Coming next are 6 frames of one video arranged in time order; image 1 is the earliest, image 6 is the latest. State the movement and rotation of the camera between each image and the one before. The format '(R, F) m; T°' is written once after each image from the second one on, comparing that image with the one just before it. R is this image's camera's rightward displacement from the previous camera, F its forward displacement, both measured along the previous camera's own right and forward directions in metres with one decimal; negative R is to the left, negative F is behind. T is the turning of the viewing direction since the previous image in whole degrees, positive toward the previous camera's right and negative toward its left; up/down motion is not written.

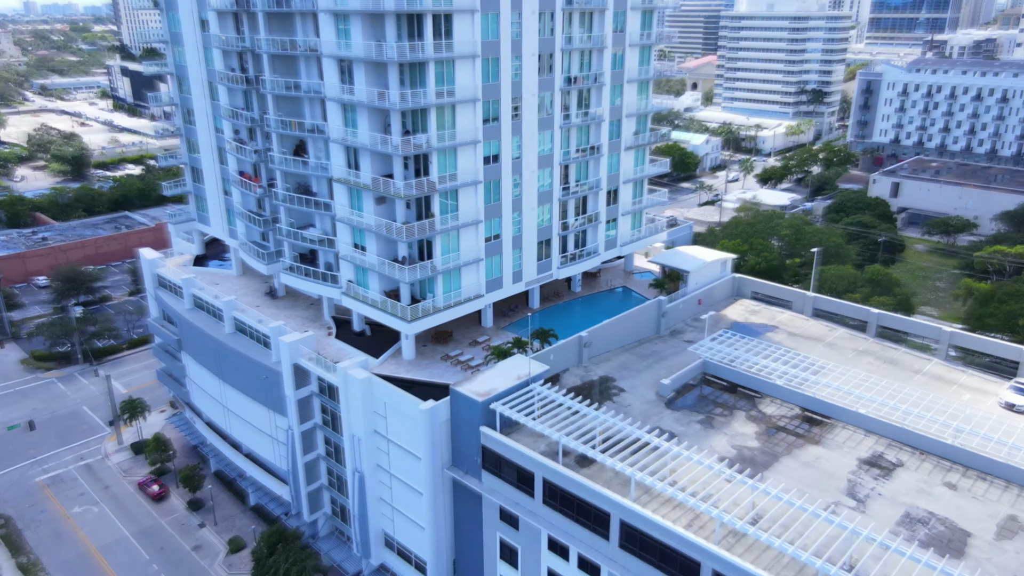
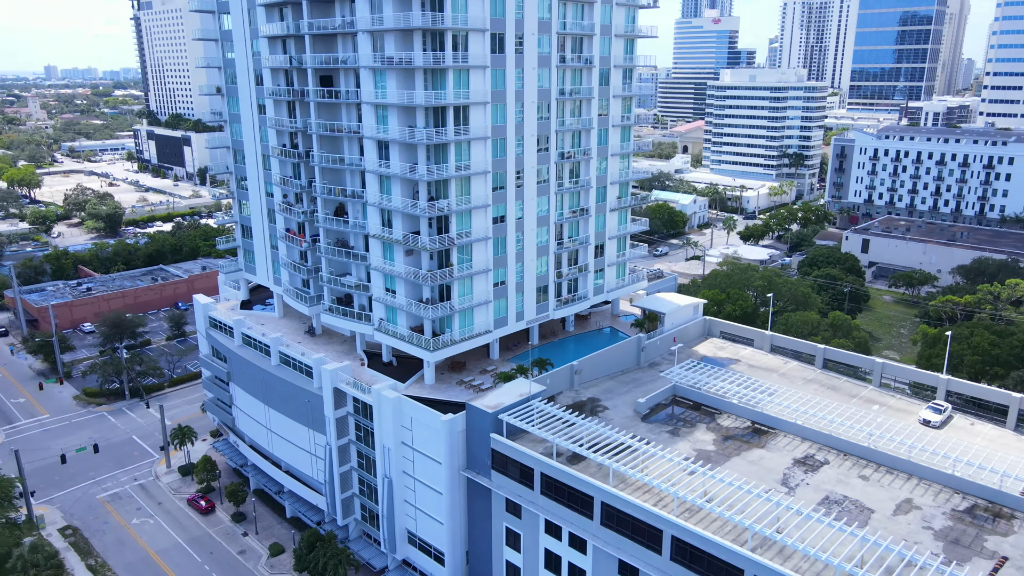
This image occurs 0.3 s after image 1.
(-0.2, -5.0) m; 0°
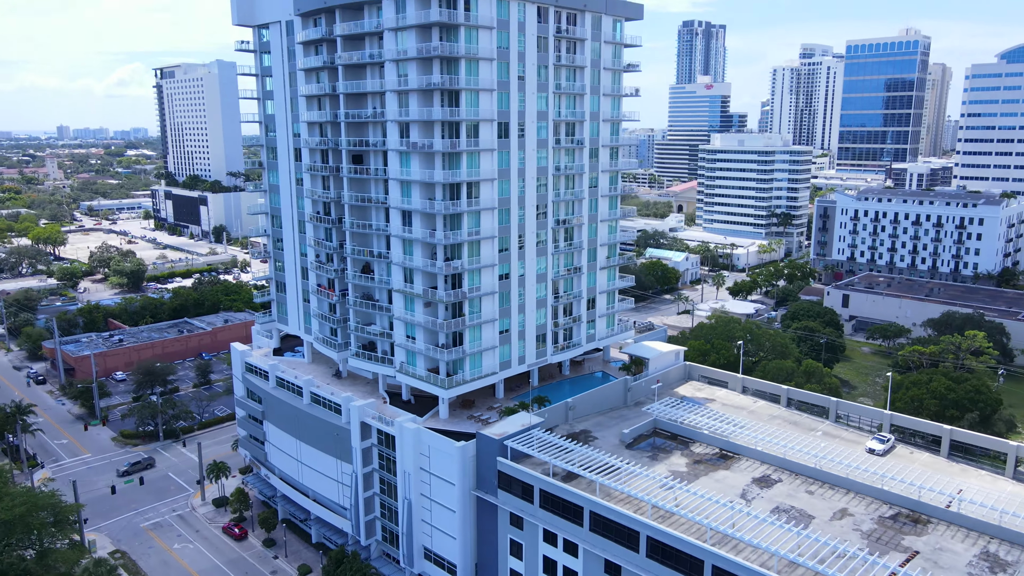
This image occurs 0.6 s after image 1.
(-0.1, -4.7) m; 0°
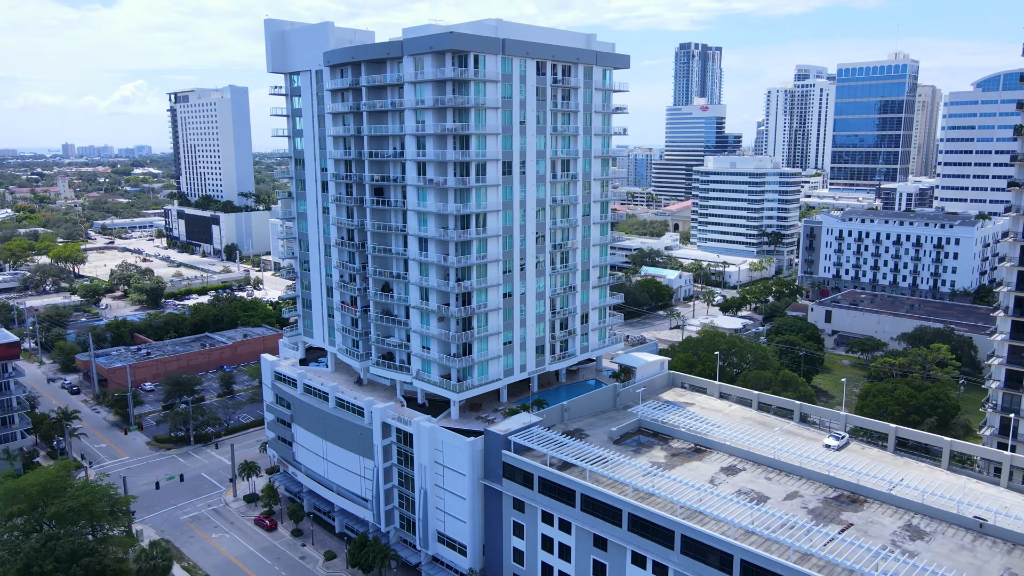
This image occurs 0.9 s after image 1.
(-0.1, -4.7) m; 0°
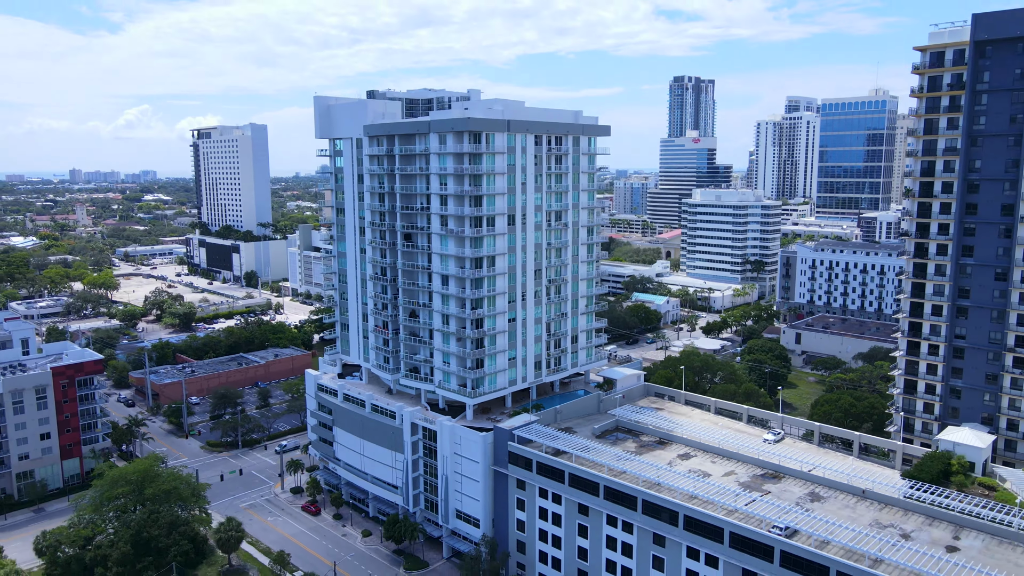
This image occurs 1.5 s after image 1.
(-0.2, -9.4) m; 0°
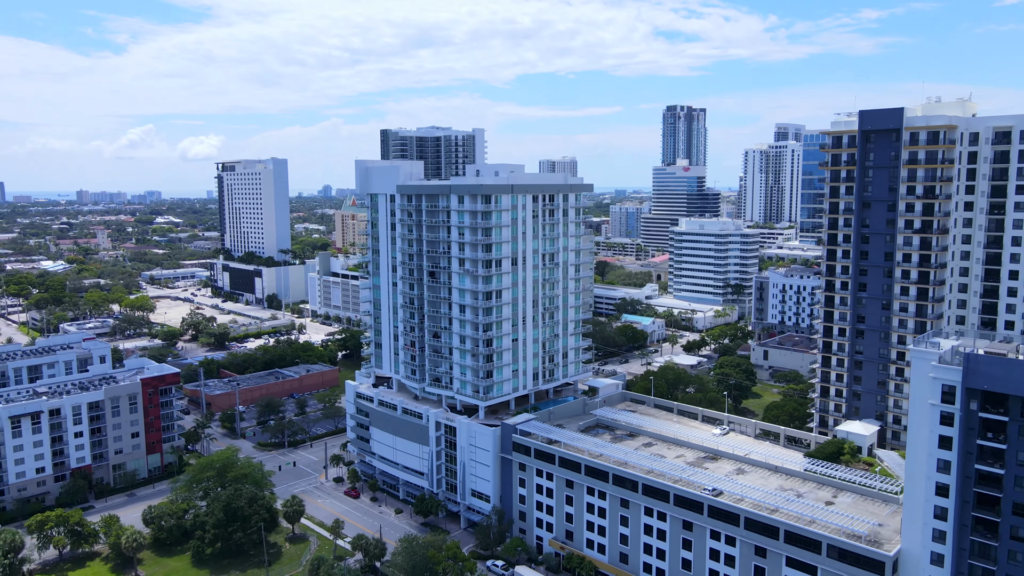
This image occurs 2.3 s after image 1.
(-0.2, -12.6) m; 0°
